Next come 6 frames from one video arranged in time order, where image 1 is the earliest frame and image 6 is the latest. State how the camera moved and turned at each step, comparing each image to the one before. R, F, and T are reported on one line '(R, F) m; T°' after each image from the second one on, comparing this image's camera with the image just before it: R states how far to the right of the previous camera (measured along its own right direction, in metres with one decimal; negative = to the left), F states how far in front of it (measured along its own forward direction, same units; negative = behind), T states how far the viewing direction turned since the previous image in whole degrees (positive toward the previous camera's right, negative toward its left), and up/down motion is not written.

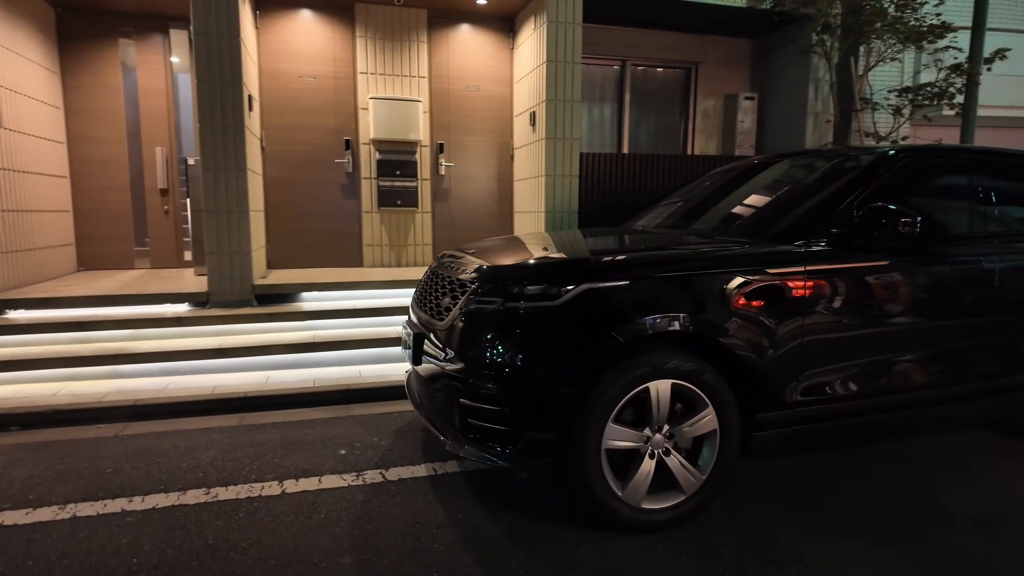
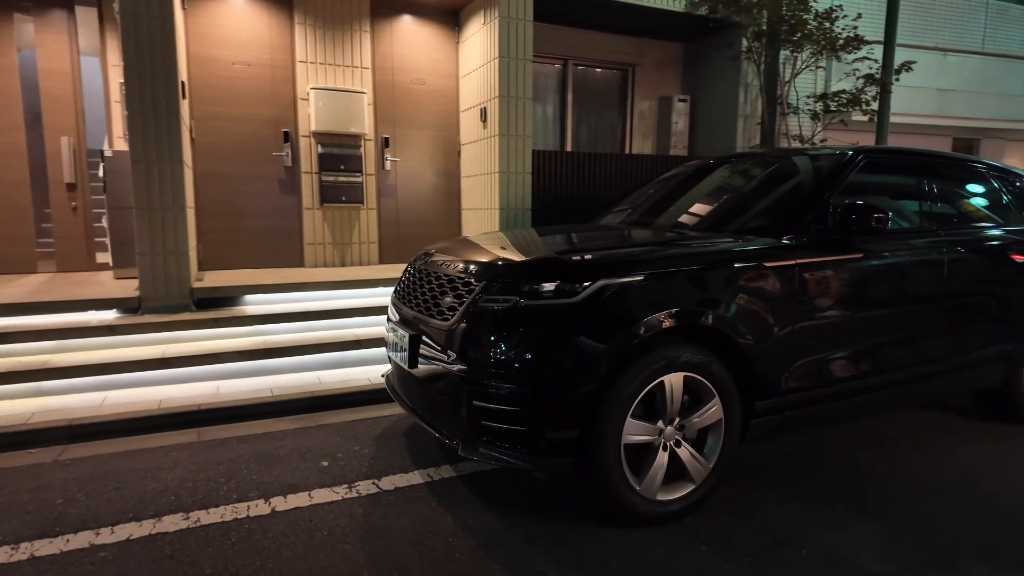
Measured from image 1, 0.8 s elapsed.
(-0.5, +0.1) m; +9°
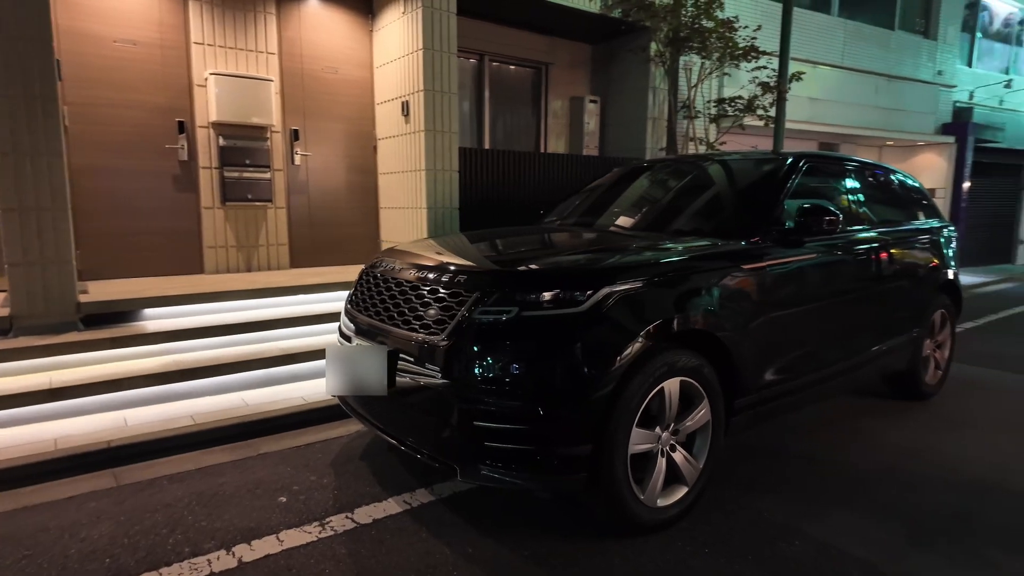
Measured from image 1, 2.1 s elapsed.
(-0.5, +0.2) m; +12°
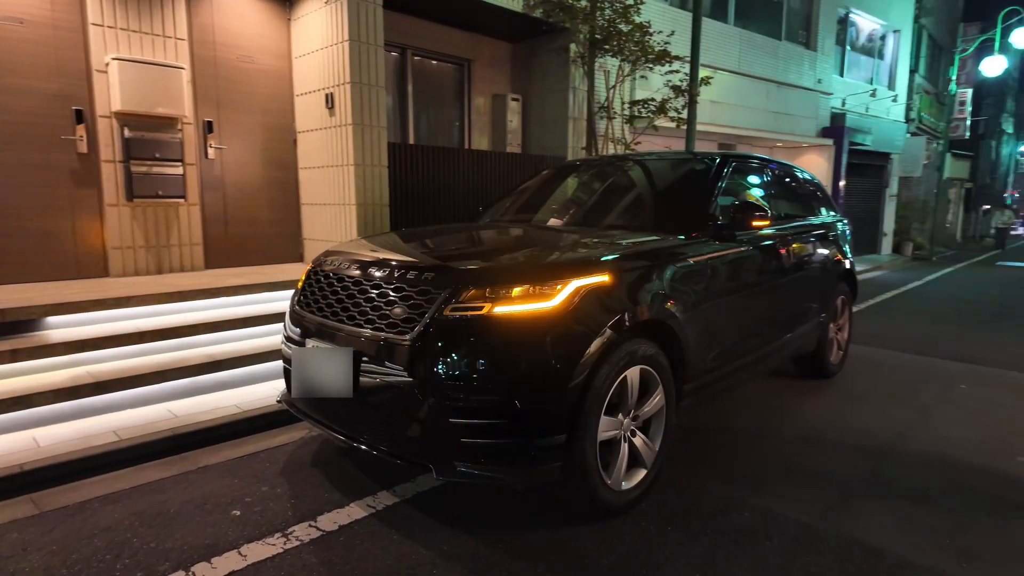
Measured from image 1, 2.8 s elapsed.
(-0.3, 0.0) m; +9°
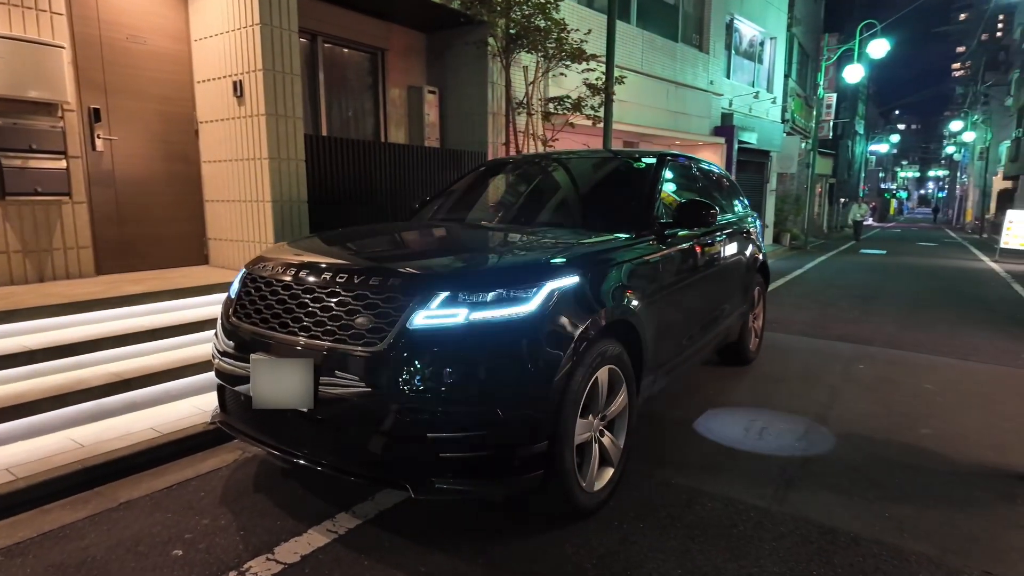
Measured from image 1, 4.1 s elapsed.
(-0.3, +0.1) m; +10°
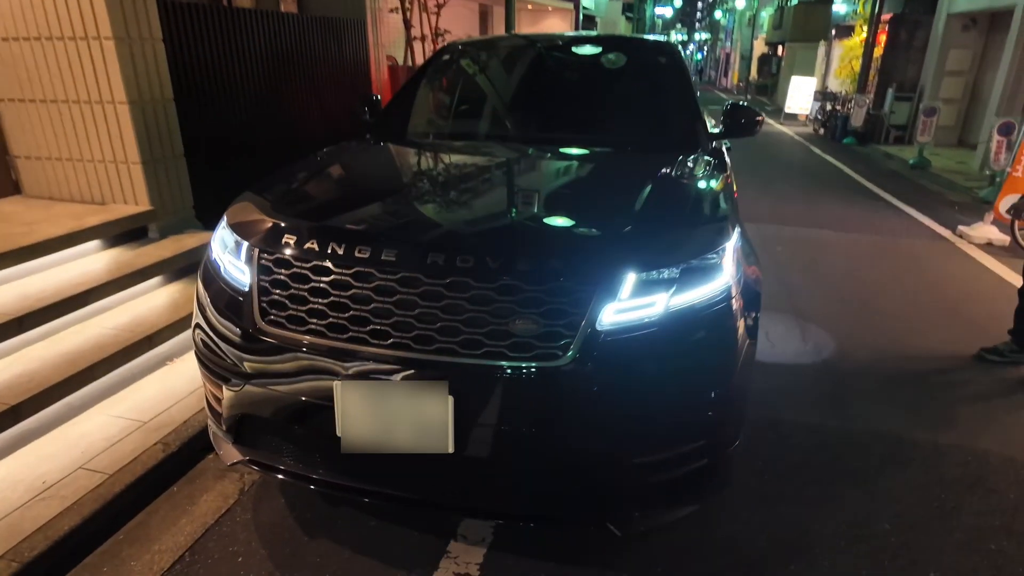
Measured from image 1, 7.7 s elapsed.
(-1.3, +0.9) m; +19°
